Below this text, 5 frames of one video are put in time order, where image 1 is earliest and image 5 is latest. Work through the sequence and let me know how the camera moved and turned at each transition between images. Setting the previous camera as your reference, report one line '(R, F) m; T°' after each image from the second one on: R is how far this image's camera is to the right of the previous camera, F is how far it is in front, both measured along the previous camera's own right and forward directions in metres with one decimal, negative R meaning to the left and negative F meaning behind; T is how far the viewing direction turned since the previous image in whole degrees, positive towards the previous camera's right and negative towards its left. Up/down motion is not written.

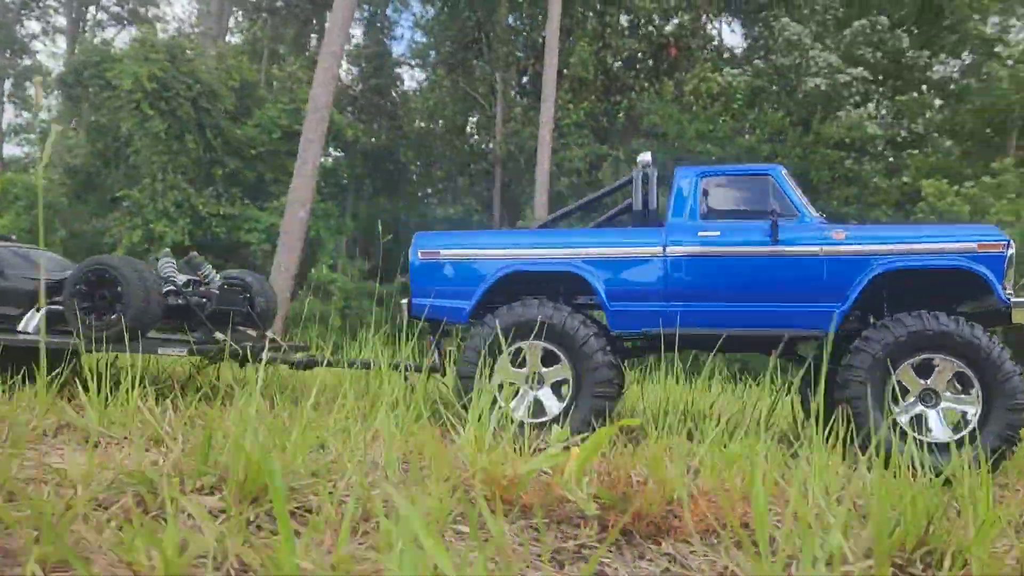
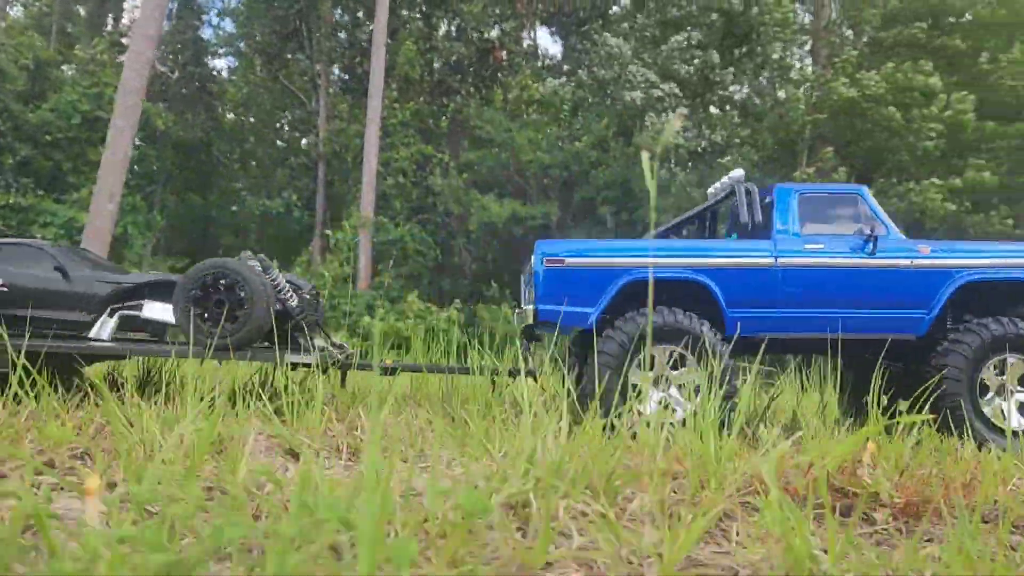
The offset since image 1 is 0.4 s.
(-0.6, 0.0) m; +12°
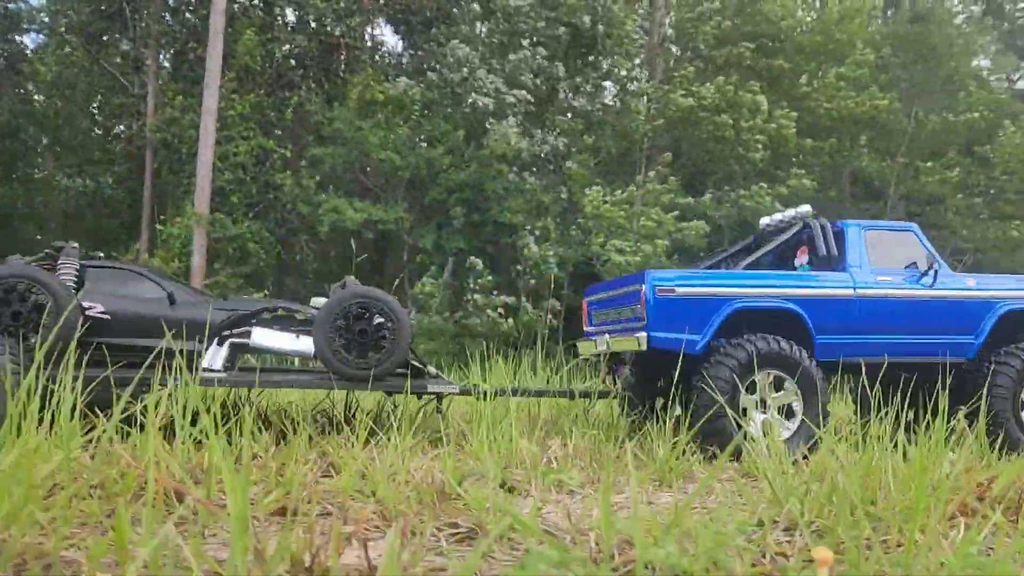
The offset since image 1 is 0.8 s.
(-0.5, 0.0) m; +11°
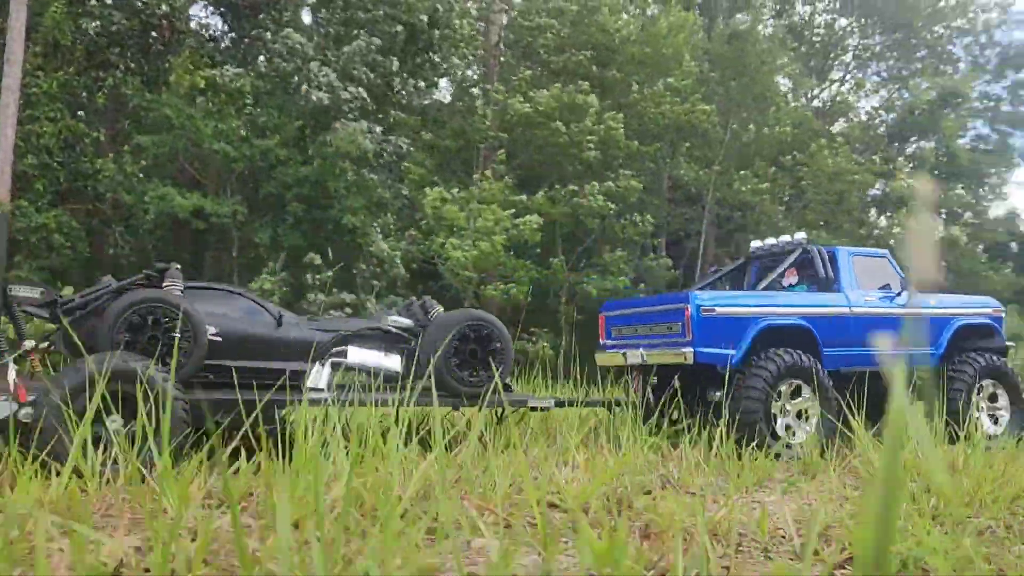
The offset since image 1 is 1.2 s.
(-0.5, -0.1) m; +12°
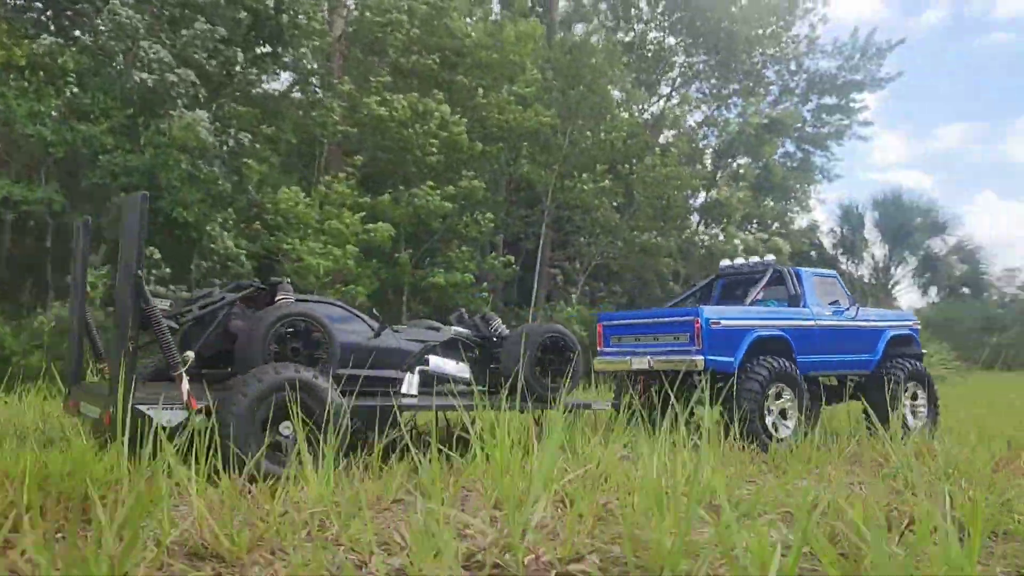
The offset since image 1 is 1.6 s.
(-0.5, -0.1) m; +11°
